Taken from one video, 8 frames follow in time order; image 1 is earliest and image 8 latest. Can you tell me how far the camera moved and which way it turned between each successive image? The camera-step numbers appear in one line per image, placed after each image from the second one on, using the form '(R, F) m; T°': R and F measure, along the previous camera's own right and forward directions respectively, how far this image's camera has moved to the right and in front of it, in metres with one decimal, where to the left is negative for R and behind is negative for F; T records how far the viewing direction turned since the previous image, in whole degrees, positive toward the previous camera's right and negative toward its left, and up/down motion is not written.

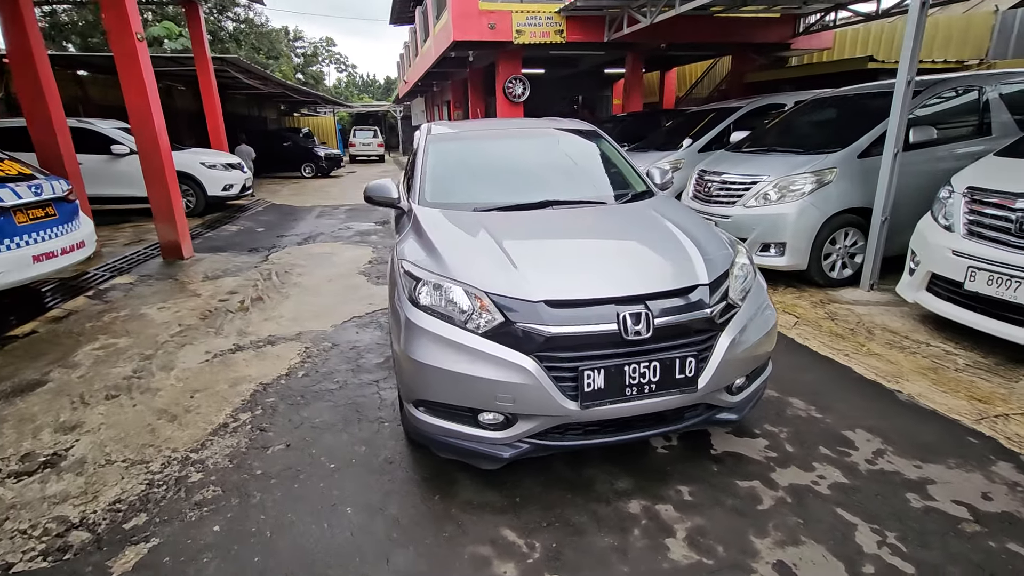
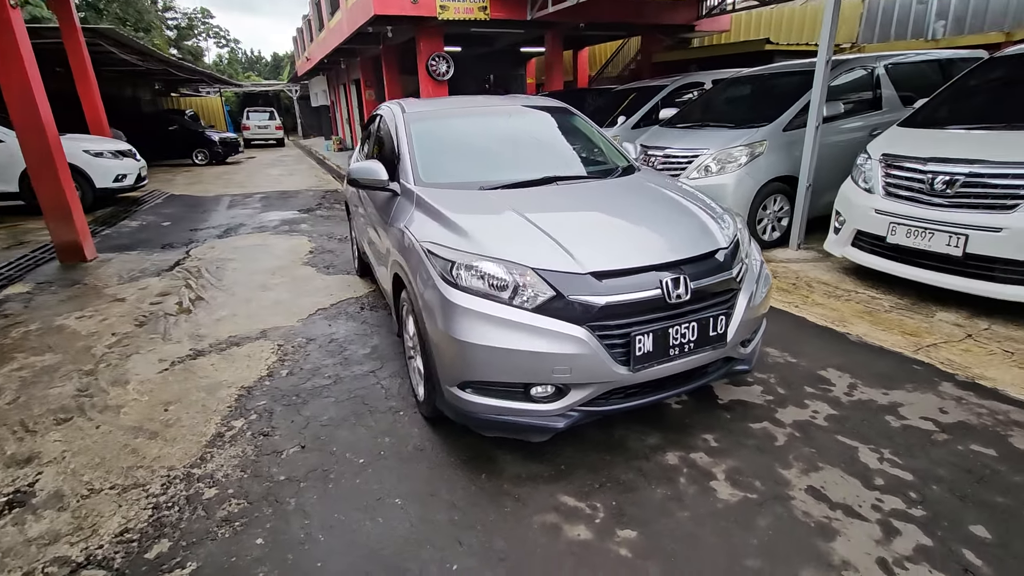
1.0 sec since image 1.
(-0.5, 0.0) m; +10°
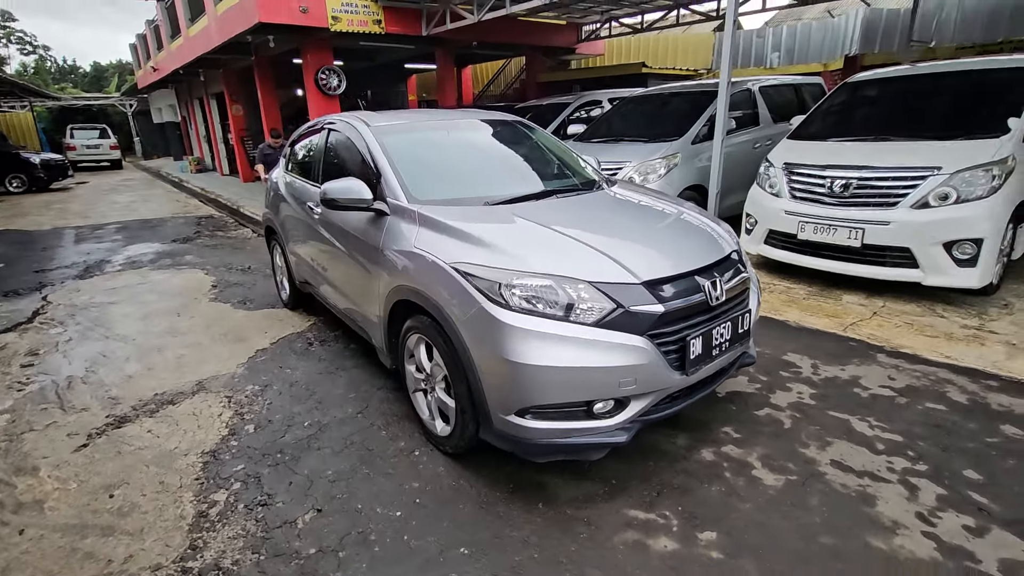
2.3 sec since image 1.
(-0.7, +0.2) m; +14°
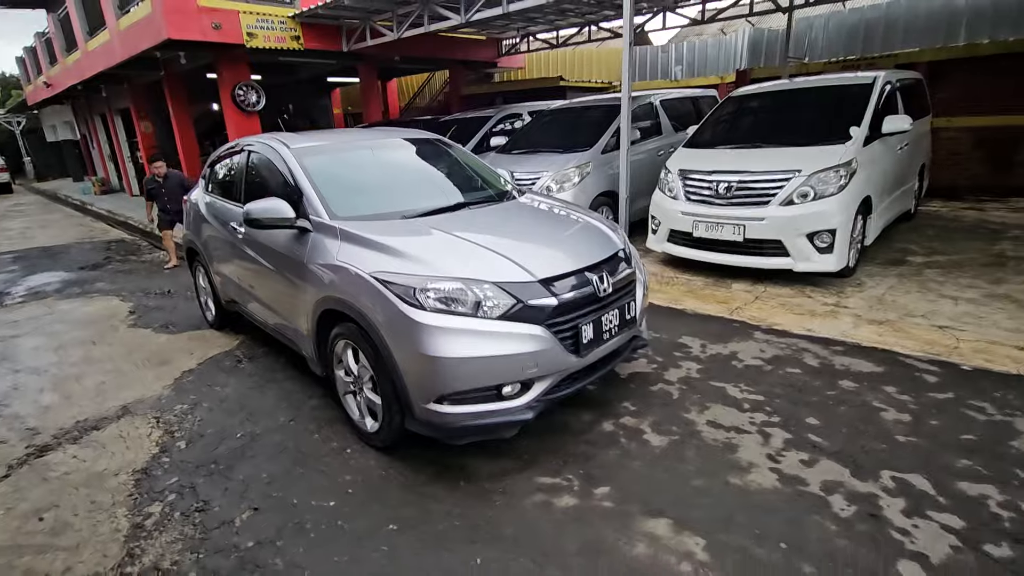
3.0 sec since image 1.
(+0.1, -0.3) m; +7°
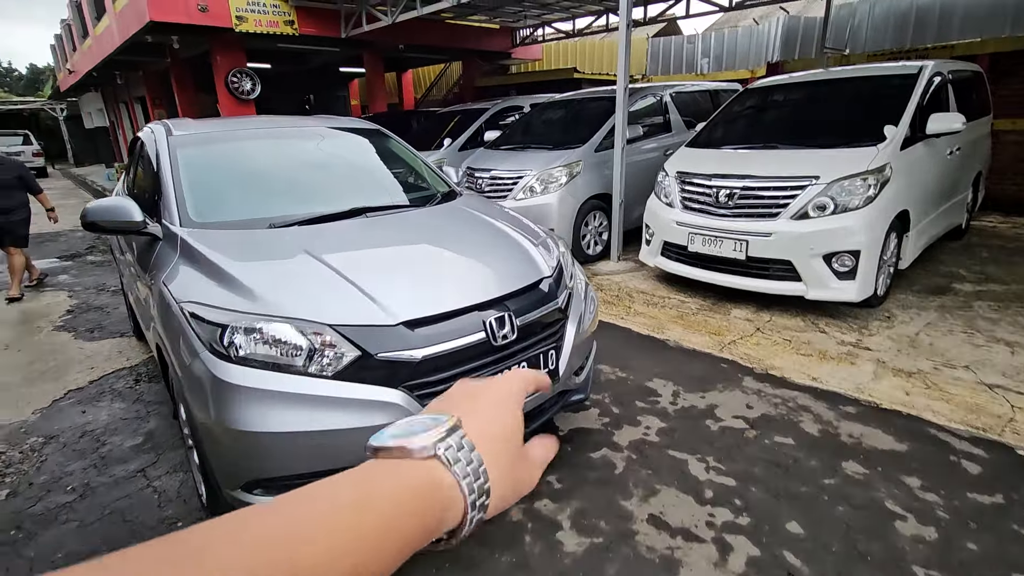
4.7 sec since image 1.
(+0.6, +0.7) m; -3°
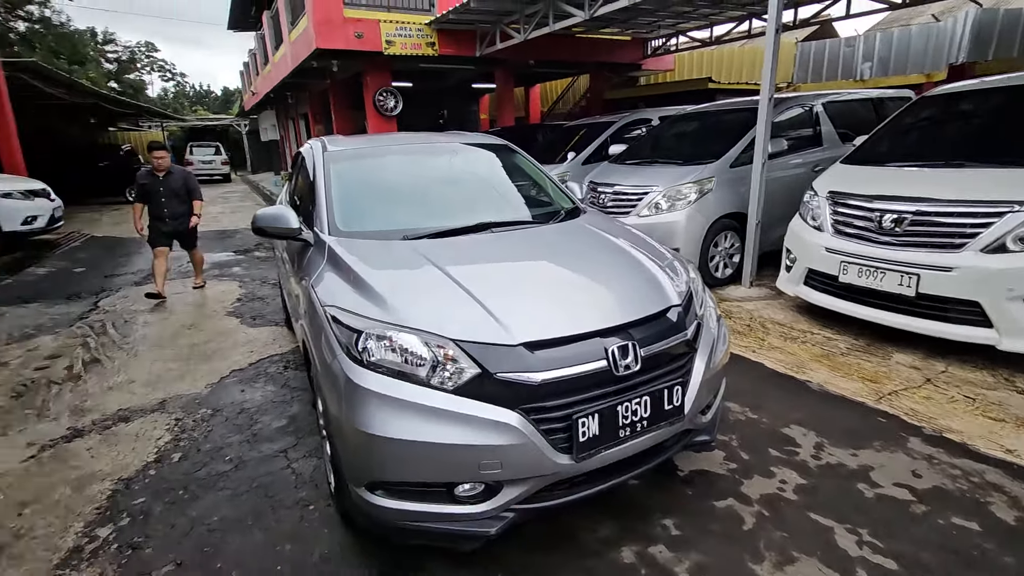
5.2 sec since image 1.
(-0.1, 0.0) m; -13°
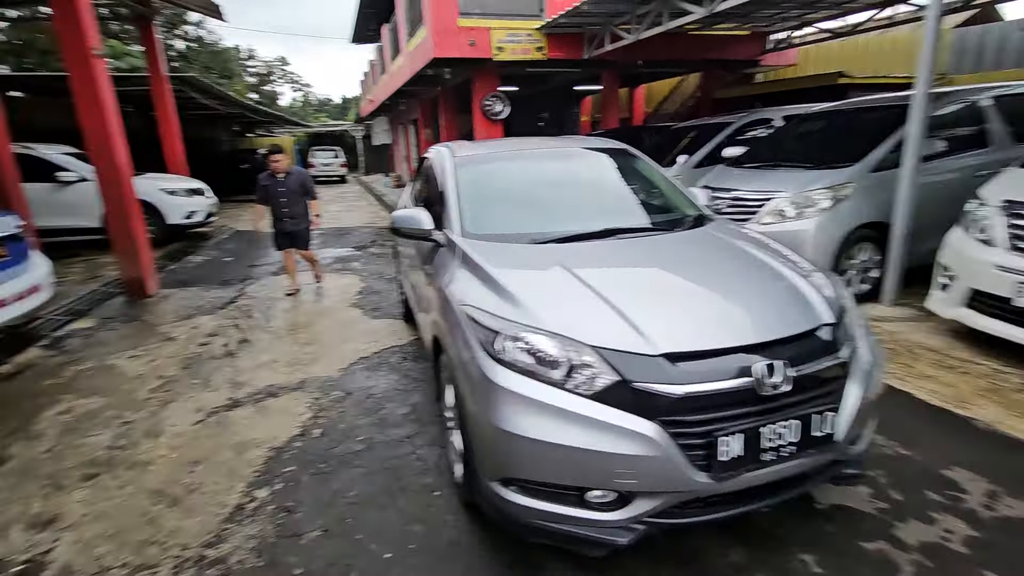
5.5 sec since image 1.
(-0.2, 0.0) m; -10°
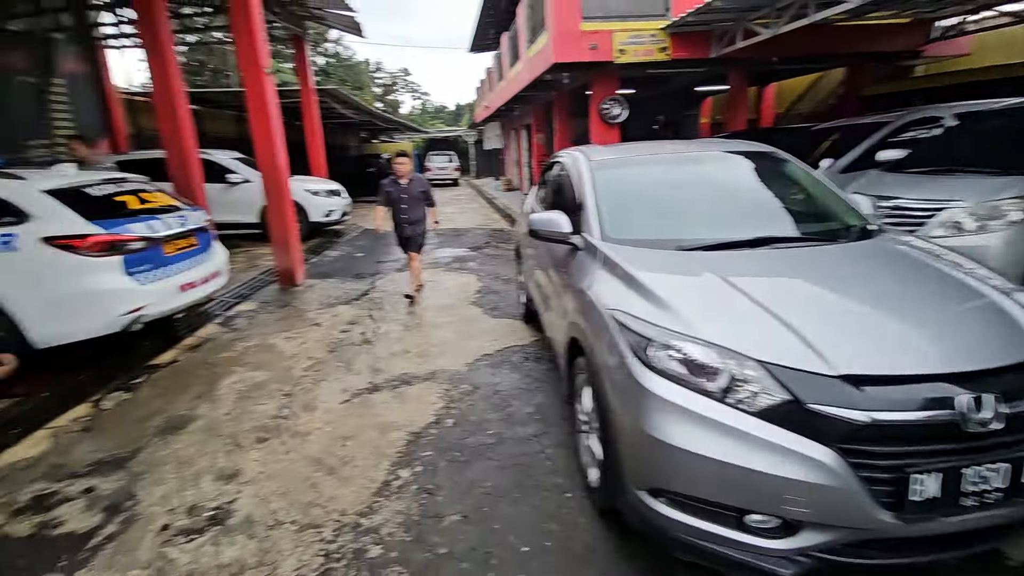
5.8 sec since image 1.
(-0.2, 0.0) m; -11°
